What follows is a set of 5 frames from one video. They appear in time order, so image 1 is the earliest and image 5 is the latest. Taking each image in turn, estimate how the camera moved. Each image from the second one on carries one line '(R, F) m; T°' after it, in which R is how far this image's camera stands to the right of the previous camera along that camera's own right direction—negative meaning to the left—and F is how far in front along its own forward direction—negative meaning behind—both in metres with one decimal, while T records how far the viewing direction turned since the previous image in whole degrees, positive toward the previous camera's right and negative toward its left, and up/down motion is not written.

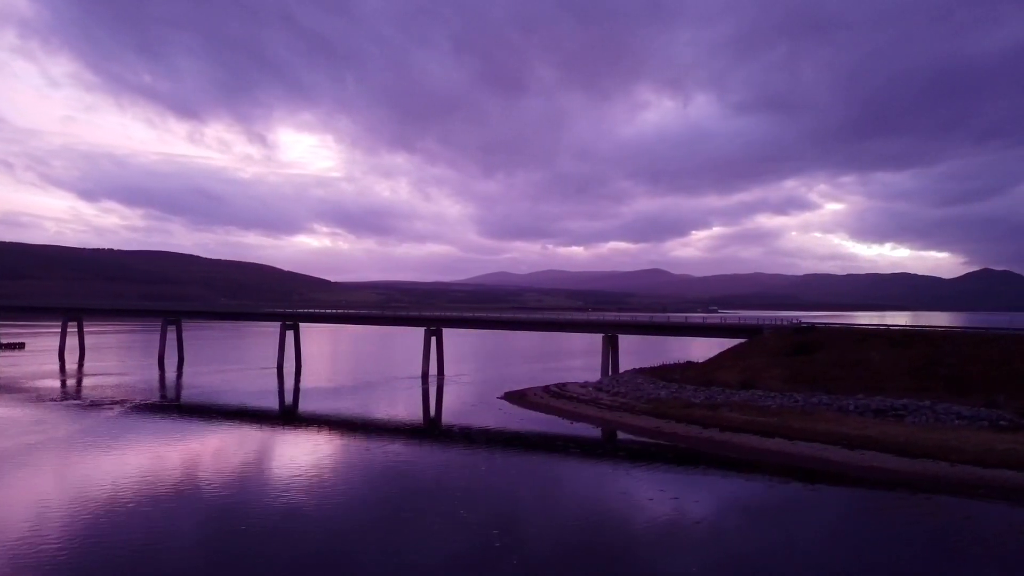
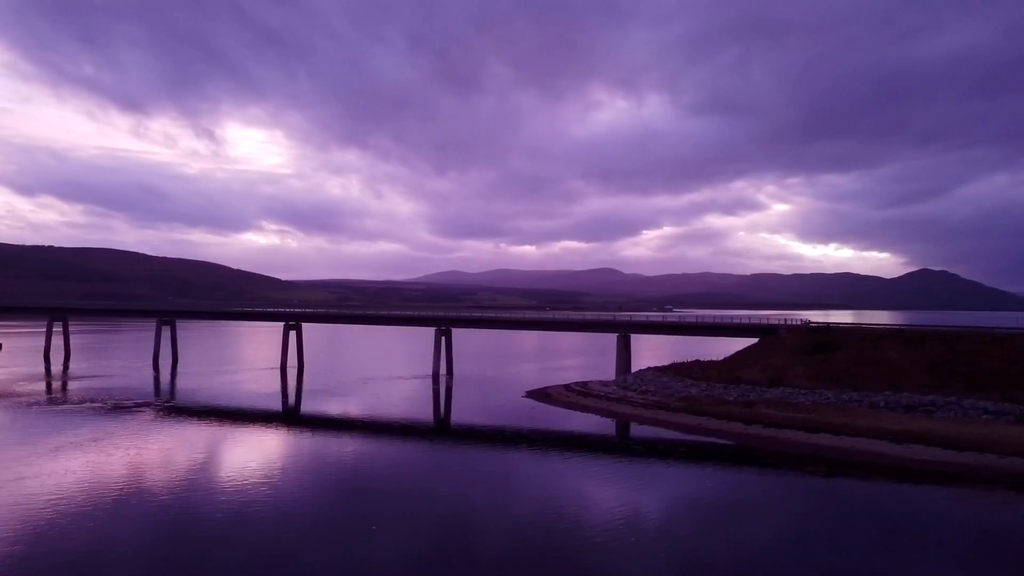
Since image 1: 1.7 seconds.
(-3.1, -0.4) m; +3°
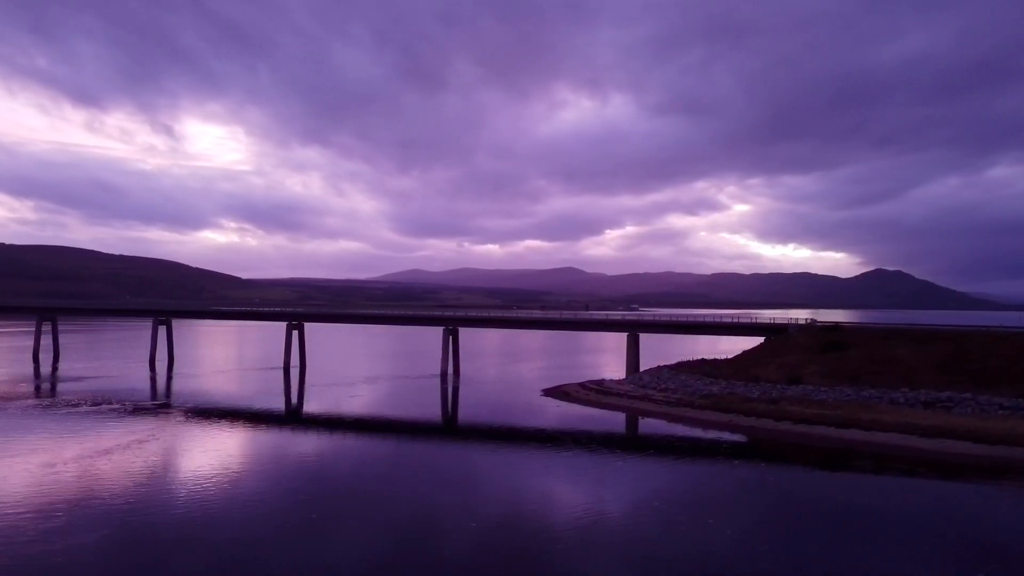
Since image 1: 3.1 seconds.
(-2.4, -0.4) m; +2°
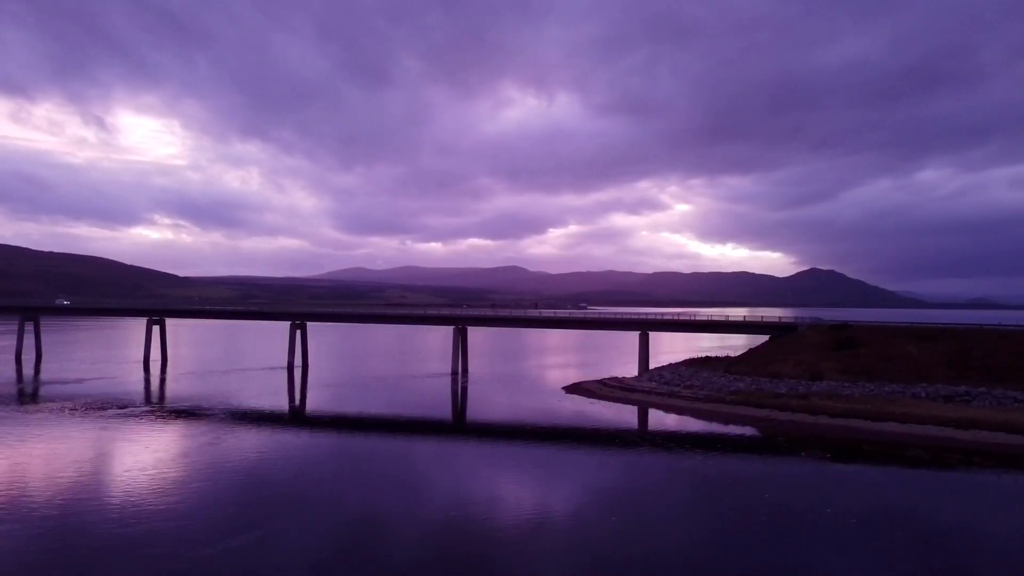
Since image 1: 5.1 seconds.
(-3.5, -0.6) m; +3°
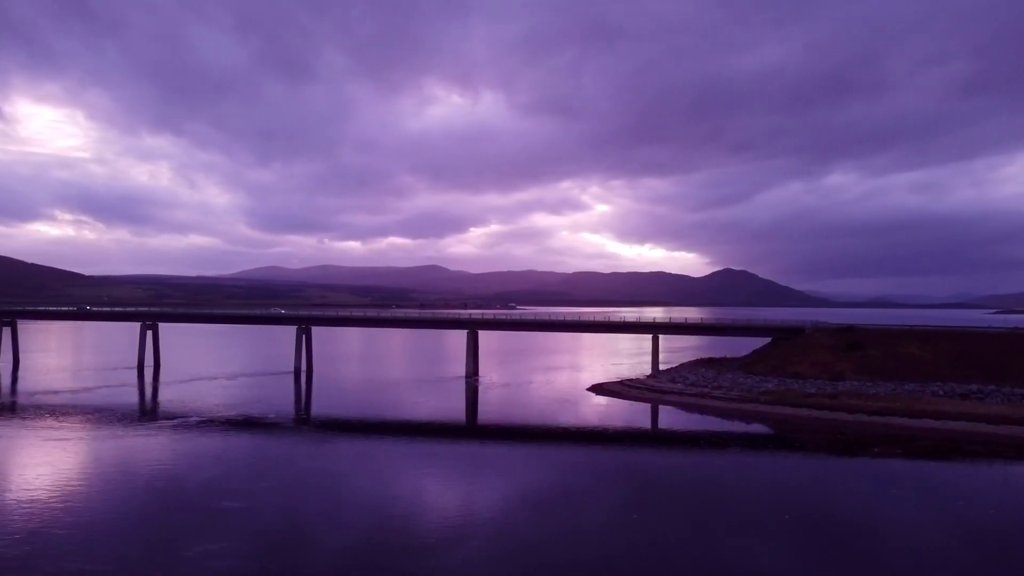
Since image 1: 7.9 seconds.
(-4.9, -0.9) m; +4°
